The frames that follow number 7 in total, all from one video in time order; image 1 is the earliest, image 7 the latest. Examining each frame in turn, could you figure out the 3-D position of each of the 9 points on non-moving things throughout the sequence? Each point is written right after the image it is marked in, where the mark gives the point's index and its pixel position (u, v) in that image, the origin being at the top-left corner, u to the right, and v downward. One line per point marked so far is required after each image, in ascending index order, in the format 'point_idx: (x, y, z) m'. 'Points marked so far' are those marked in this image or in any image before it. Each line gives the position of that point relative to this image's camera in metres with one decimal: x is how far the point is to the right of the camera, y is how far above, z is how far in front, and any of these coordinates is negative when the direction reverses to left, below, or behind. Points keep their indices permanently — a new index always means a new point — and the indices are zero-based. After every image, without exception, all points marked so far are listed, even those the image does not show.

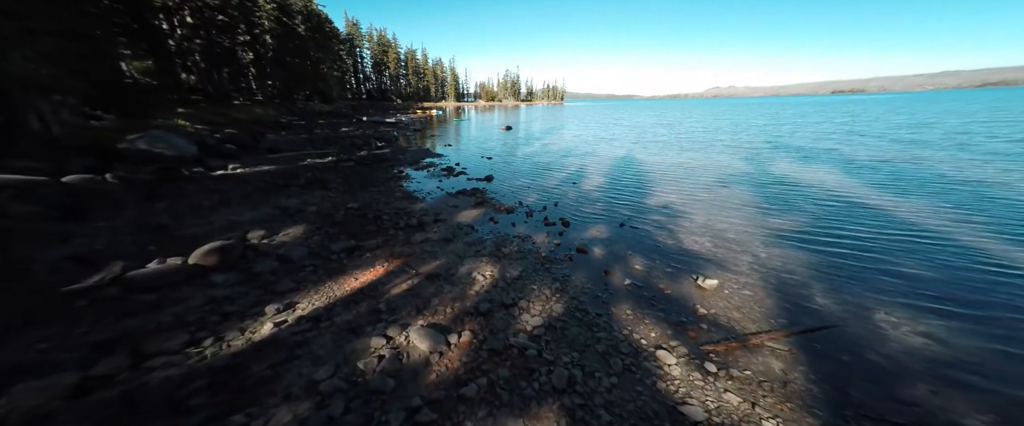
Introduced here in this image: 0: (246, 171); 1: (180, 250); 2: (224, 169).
0: (-11.8, +1.5, +14.5) m
1: (-8.1, -0.9, +7.9) m
2: (-13.0, +2.0, +14.7) m
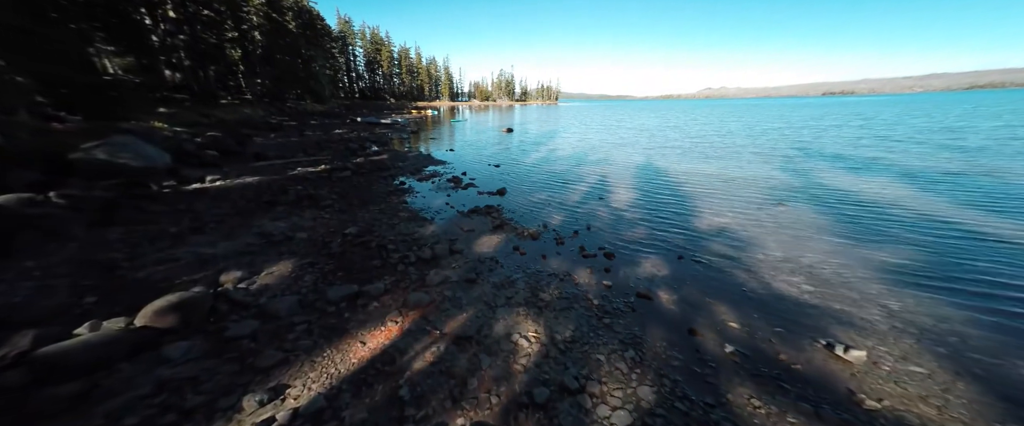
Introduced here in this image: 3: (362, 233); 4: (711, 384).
0: (-11.0, +0.7, +12.6) m
1: (-7.1, -1.7, +6.0) m
2: (-12.2, +1.2, +12.7) m
3: (-4.5, -0.6, +9.6) m
4: (+2.8, -2.5, +4.6) m
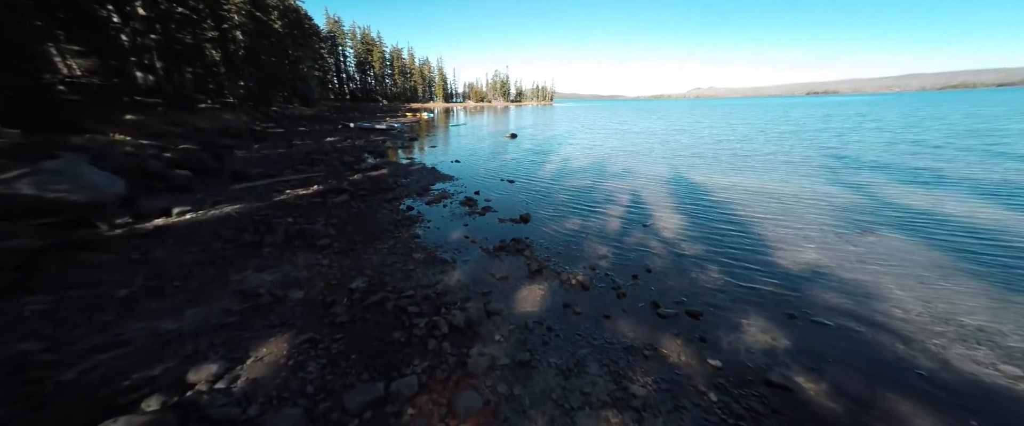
0: (-9.9, -0.5, +10.4) m
1: (-5.8, -2.8, +4.0) m
2: (-11.2, 0.0, +10.5) m
3: (-3.3, -1.7, +7.6) m
4: (+4.1, -3.5, +2.8) m
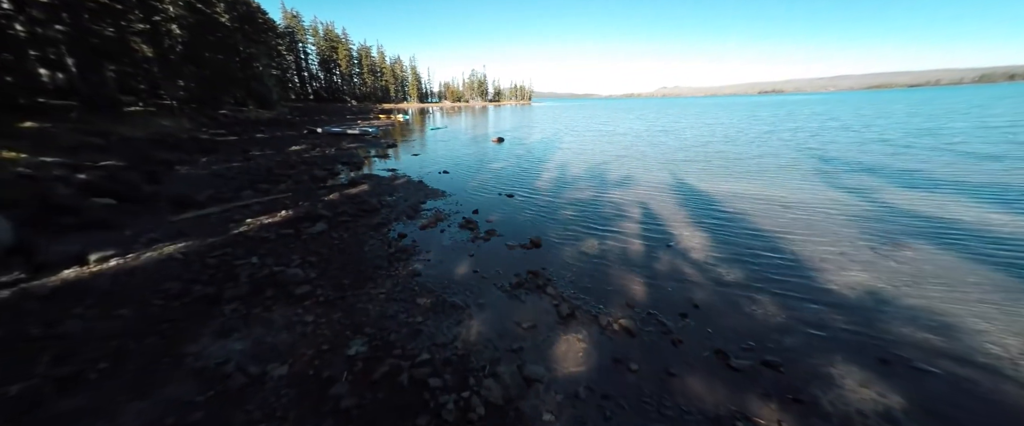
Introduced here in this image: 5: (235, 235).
0: (-9.4, -1.7, +8.2) m
1: (-4.7, -3.8, +2.1) m
2: (-10.7, -1.2, +8.2) m
3: (-2.5, -2.6, +6.0) m
4: (+5.3, -4.1, +1.9) m
5: (-9.2, -0.6, +10.8) m
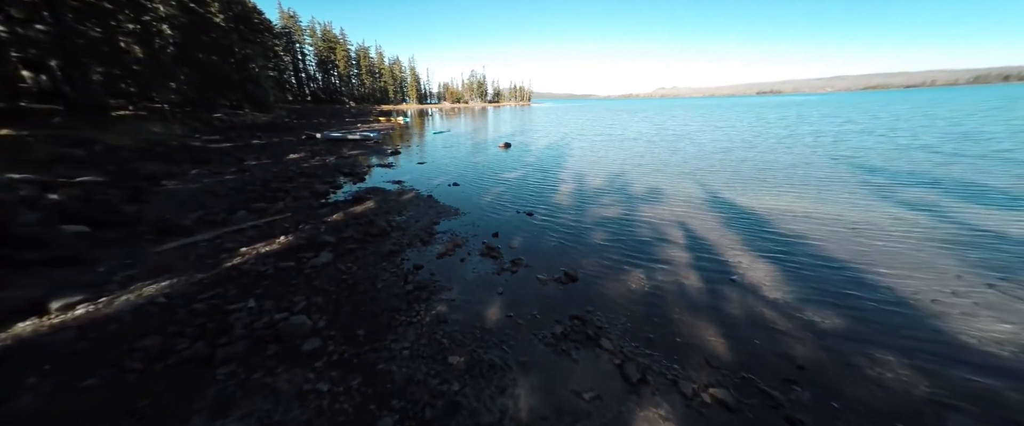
0: (-8.4, -2.5, +6.7) m
1: (-3.6, -4.6, +0.7) m
2: (-9.7, -2.1, +6.7) m
3: (-1.5, -3.4, +4.6) m
4: (+6.4, -4.8, +0.6) m
5: (-8.2, -1.5, +9.3) m
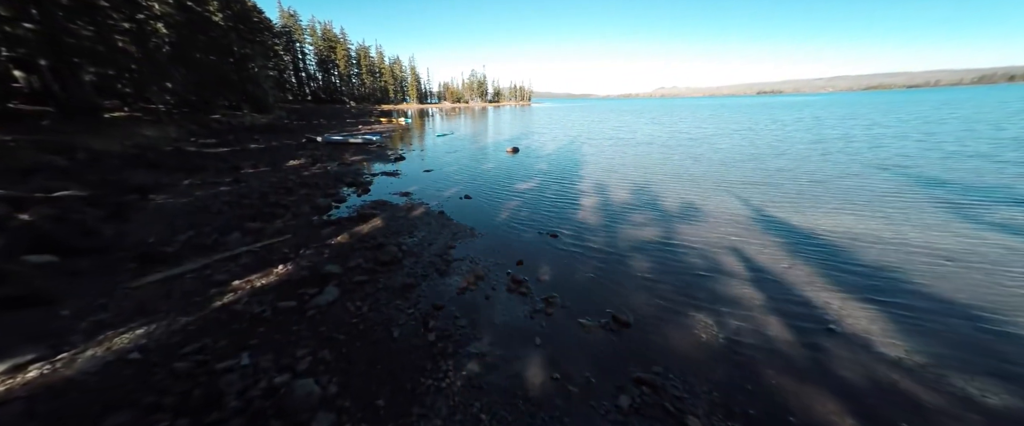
0: (-7.4, -3.3, +5.3) m
1: (-2.6, -5.5, -0.7) m
2: (-8.7, -2.9, +5.3) m
3: (-0.5, -4.2, +3.2) m
4: (+7.4, -5.7, -0.8) m
5: (-7.2, -2.3, +7.9) m
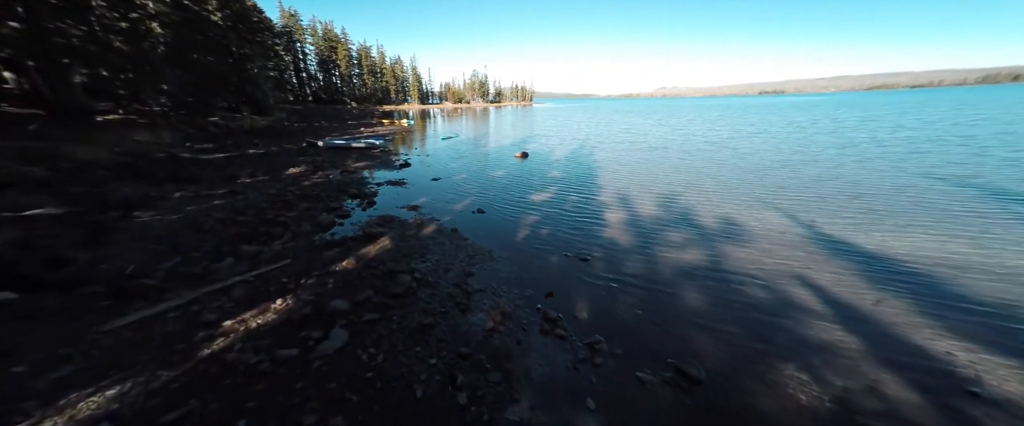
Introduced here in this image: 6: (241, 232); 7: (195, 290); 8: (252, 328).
0: (-6.5, -4.1, +4.0) m
1: (-1.8, -6.2, -2.0) m
2: (-7.8, -3.6, +4.0) m
3: (+0.4, -5.0, +1.9) m
4: (+8.3, -6.4, -2.1) m
5: (-6.4, -3.0, +6.6) m
6: (-10.4, -0.6, +12.5) m
7: (-9.0, -2.0, +9.2) m
8: (-6.5, -2.6, +7.9) m
